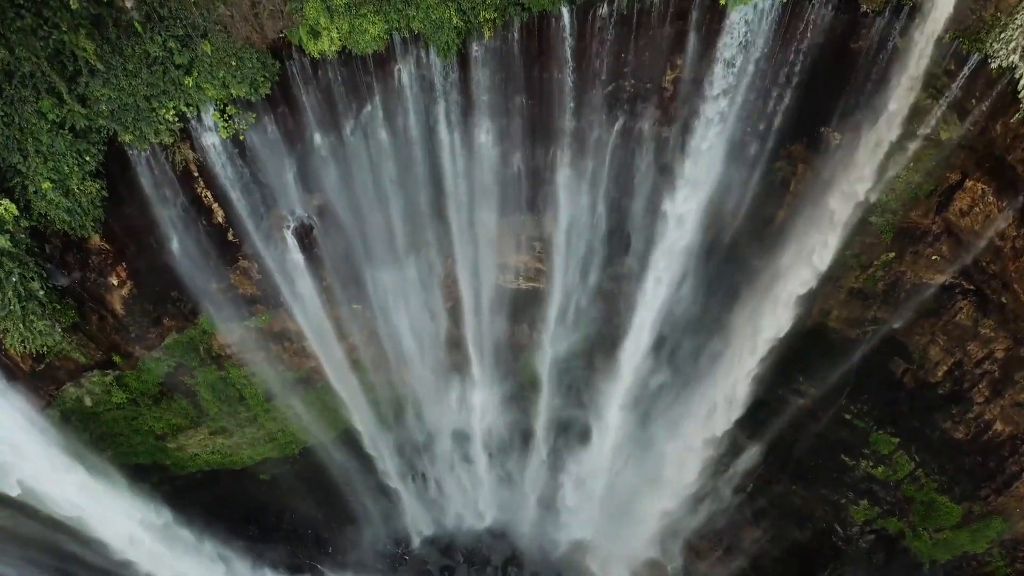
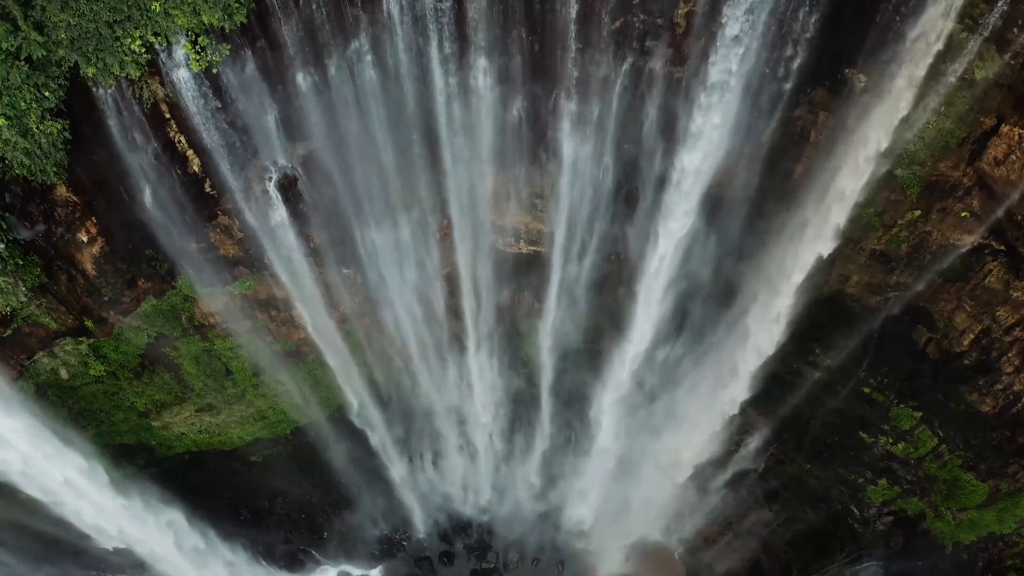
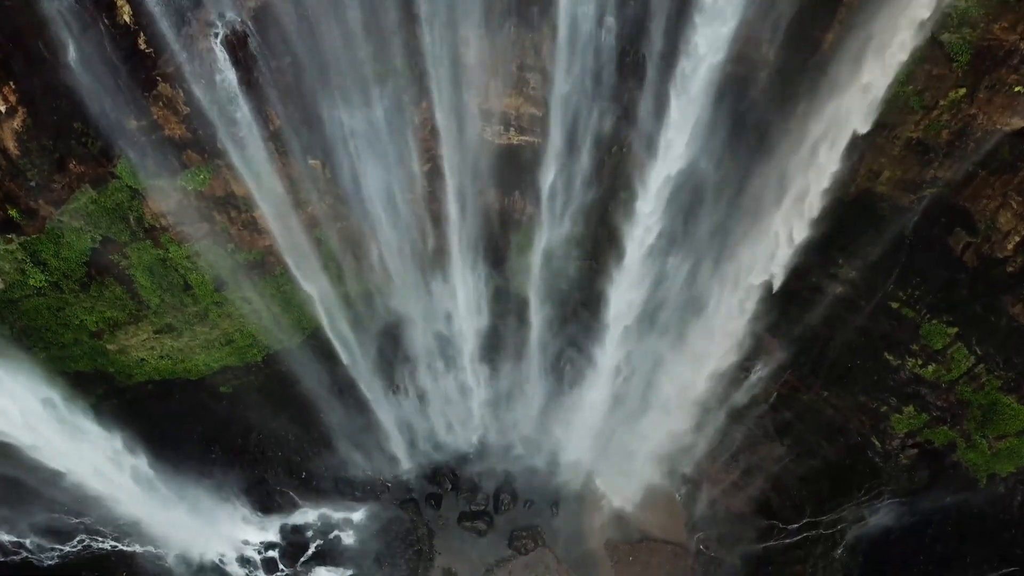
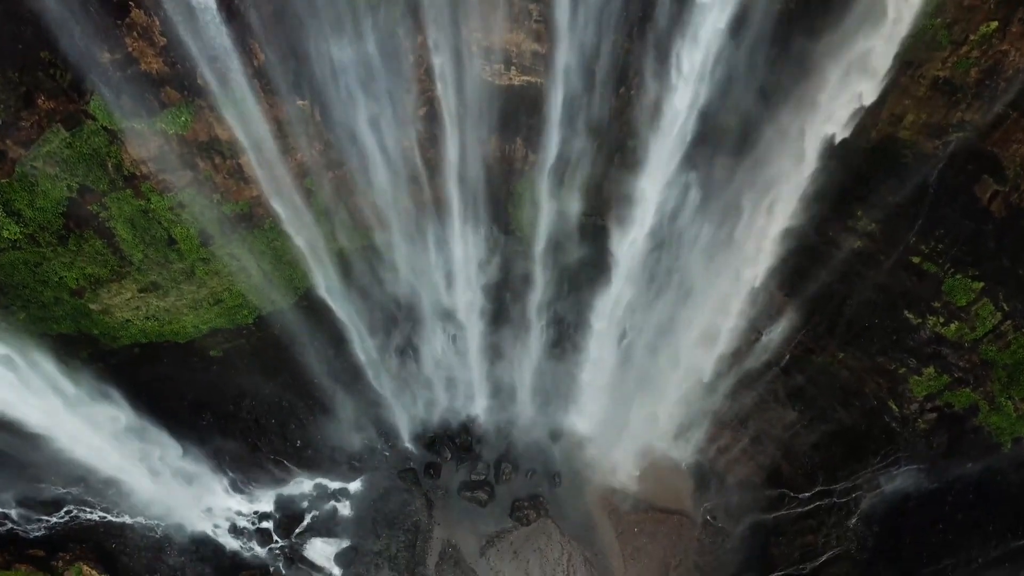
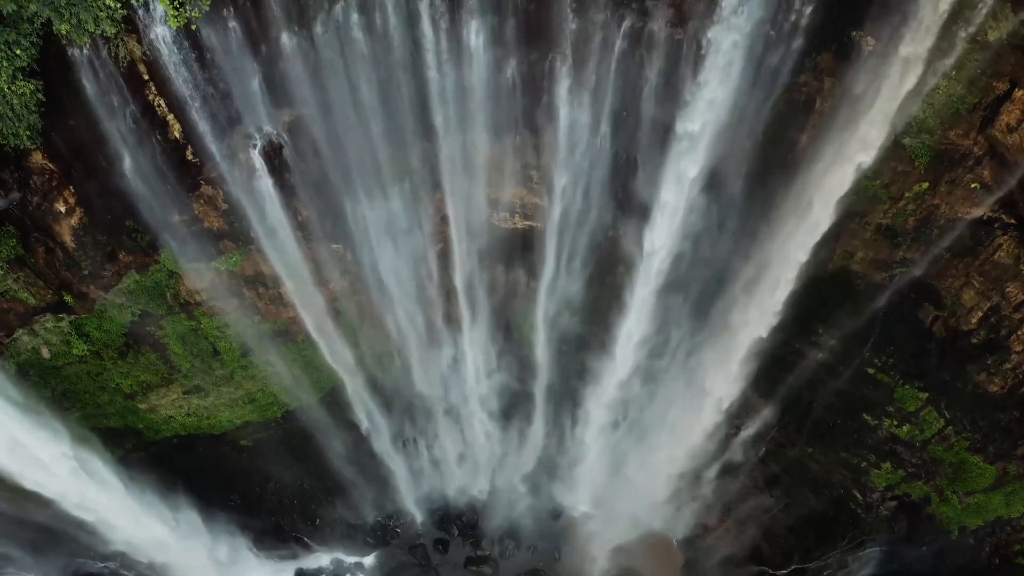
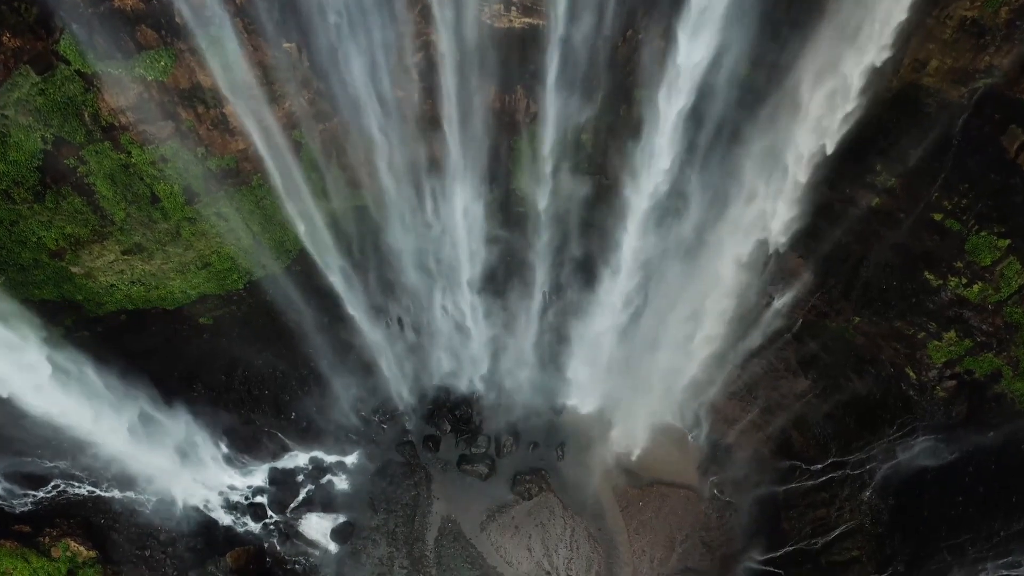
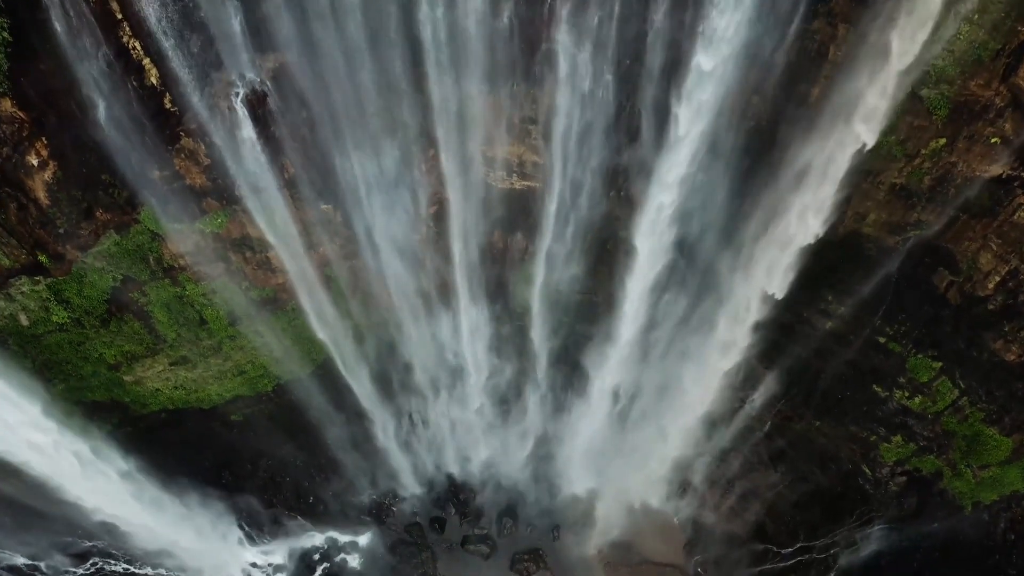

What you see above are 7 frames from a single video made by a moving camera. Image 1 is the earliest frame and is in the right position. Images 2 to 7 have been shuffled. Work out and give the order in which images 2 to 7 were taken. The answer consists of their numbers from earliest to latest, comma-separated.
2, 5, 7, 3, 4, 6
